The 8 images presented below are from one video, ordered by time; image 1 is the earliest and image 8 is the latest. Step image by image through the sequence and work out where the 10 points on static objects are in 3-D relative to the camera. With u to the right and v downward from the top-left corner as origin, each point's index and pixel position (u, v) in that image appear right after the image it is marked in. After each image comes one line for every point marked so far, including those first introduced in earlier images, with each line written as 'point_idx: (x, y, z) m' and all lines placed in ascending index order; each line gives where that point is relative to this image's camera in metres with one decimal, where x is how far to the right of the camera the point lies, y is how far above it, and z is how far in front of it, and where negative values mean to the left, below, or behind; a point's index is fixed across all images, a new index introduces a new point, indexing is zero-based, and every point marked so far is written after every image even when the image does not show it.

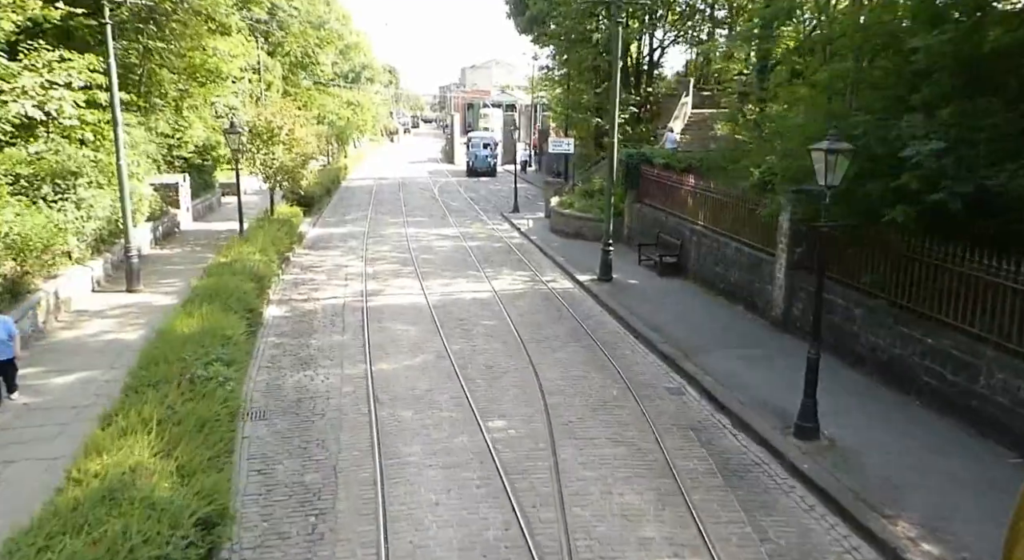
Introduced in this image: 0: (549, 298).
0: (+0.8, -0.4, +18.3) m
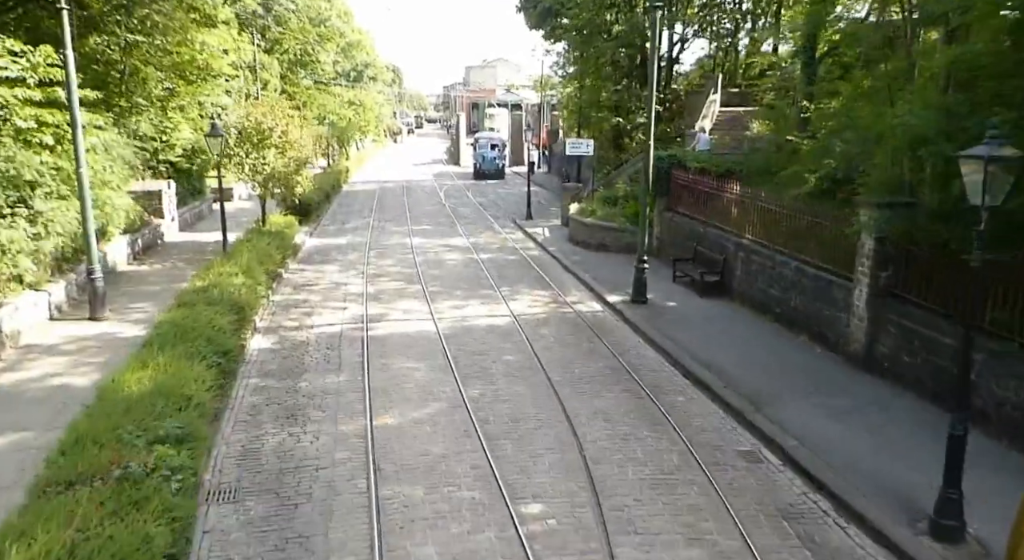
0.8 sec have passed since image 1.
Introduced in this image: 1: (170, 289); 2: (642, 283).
0: (+1.2, -0.8, +15.9) m
1: (-7.4, -0.2, +18.2) m
2: (+2.6, -0.1, +17.0) m
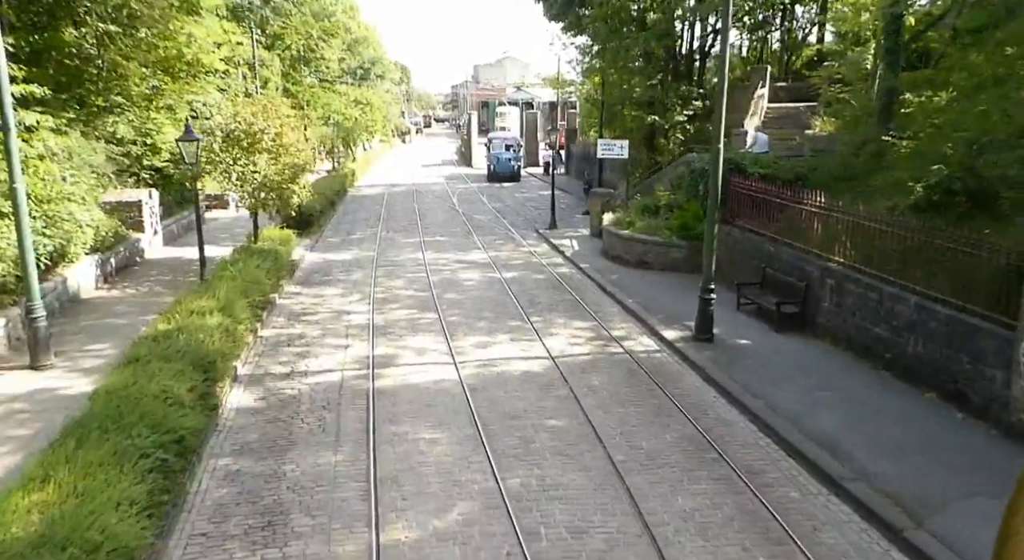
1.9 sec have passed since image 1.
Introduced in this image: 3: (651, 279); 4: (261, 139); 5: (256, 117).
0: (+1.8, -1.4, +12.9) m
1: (-6.7, -0.8, +15.3) m
2: (+3.2, -0.6, +13.9) m
3: (+3.2, 0.0, +19.4) m
4: (-5.8, +3.2, +19.5) m
5: (-5.9, +3.8, +19.6) m
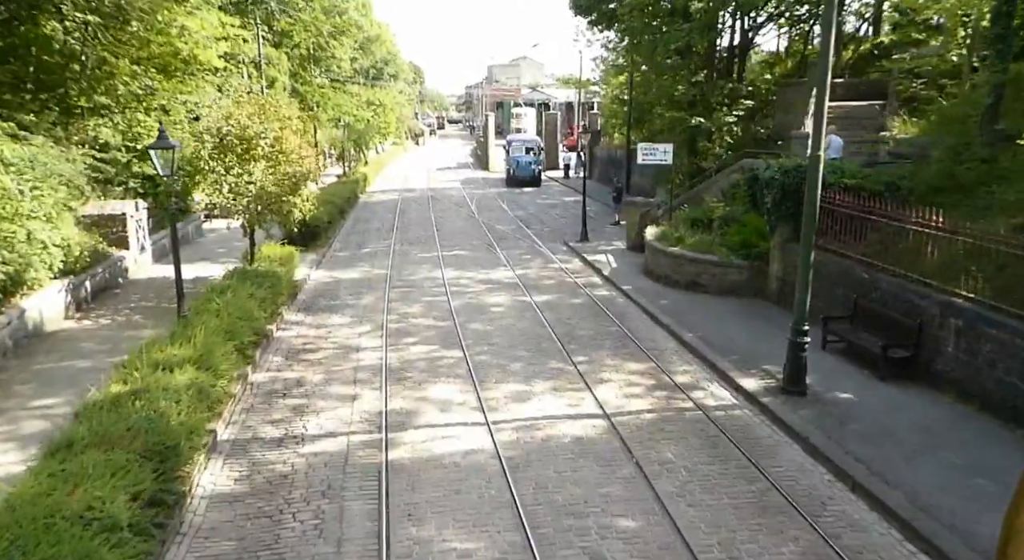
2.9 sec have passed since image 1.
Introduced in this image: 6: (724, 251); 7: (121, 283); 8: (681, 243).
0: (+2.4, -1.9, +10.2) m
1: (-6.1, -1.3, +12.7) m
2: (+3.8, -1.1, +11.2) m
3: (+3.9, -0.5, +16.7) m
4: (-5.1, +2.7, +16.9) m
5: (-5.2, +3.3, +17.0) m
6: (+4.4, +0.6, +17.6) m
7: (-8.7, -0.1, +18.8) m
8: (+3.8, +0.8, +18.9) m
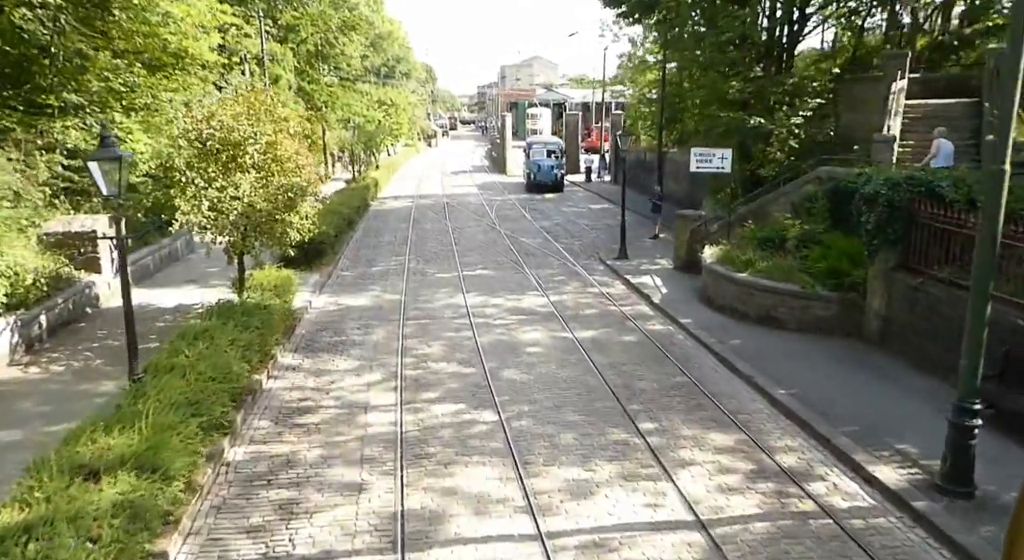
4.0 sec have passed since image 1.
0: (+3.0, -2.5, +7.2) m
1: (-5.5, -1.8, +9.9) m
2: (+4.4, -1.7, +8.2) m
3: (+4.5, -1.1, +13.8) m
4: (-4.4, +2.1, +14.0) m
5: (-4.6, +2.7, +14.1) m
6: (+5.1, 0.0, +14.6) m
7: (-8.0, -0.6, +16.0) m
8: (+4.5, +0.2, +15.9) m
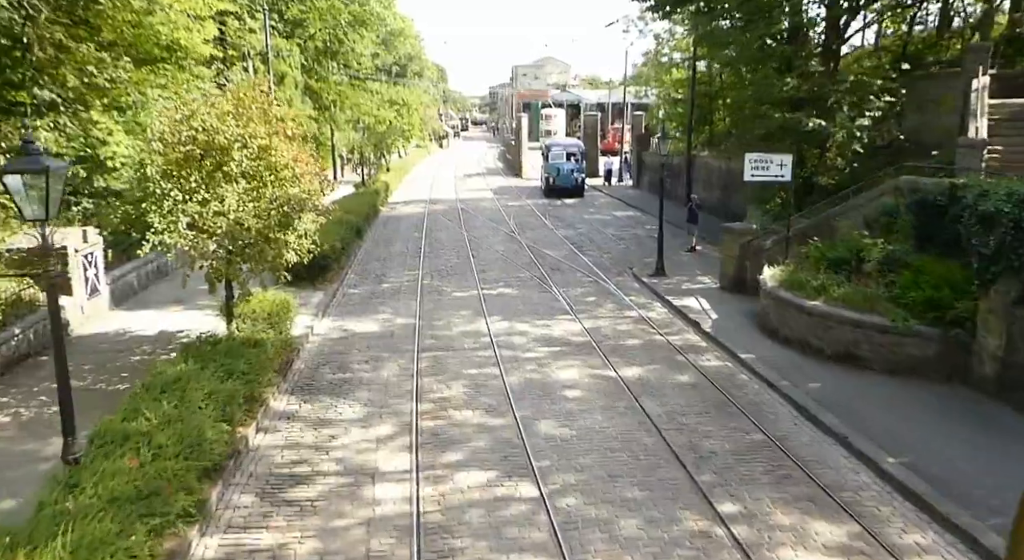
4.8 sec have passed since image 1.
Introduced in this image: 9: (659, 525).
0: (+3.4, -2.9, +4.9) m
1: (-5.1, -2.3, +7.7) m
2: (+4.8, -2.2, +5.9) m
3: (+5.0, -1.6, +11.4) m
4: (-3.9, +1.7, +11.8) m
5: (-4.0, +2.3, +11.9) m
6: (+5.6, -0.5, +12.3) m
7: (-7.5, -1.0, +13.8) m
8: (+5.0, -0.2, +13.6) m
9: (+1.4, -2.4, +8.2) m
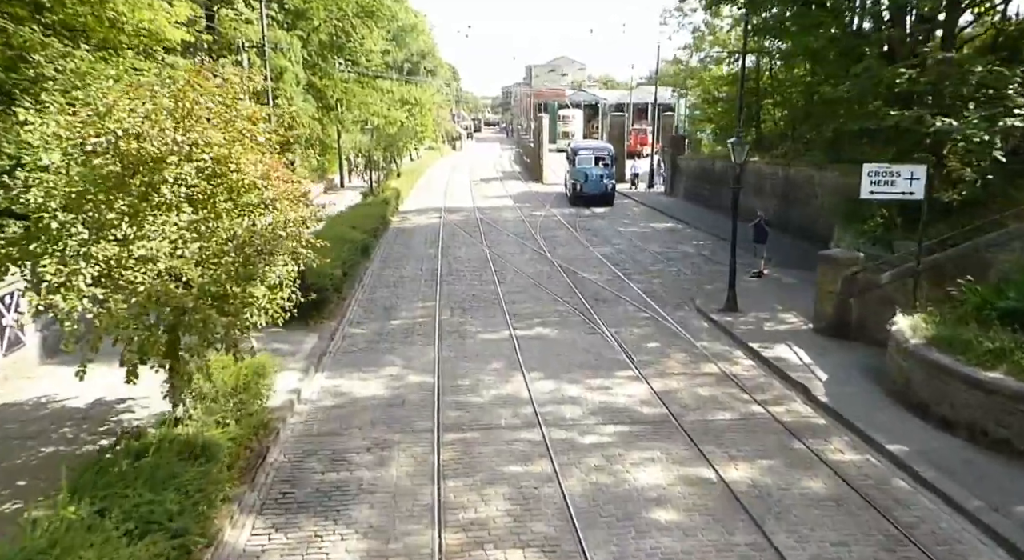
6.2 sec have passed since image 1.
0: (+3.9, -3.6, +1.1) m
1: (-4.5, -3.0, +3.9) m
2: (+5.4, -2.9, +2.1) m
3: (+5.7, -2.3, +7.6) m
4: (-3.2, +1.0, +8.1) m
5: (-3.4, +1.6, +8.2) m
6: (+6.3, -1.2, +8.5) m
7: (-6.8, -1.7, +10.1) m
8: (+5.7, -1.0, +9.7) m
9: (+2.0, -3.1, +4.4) m
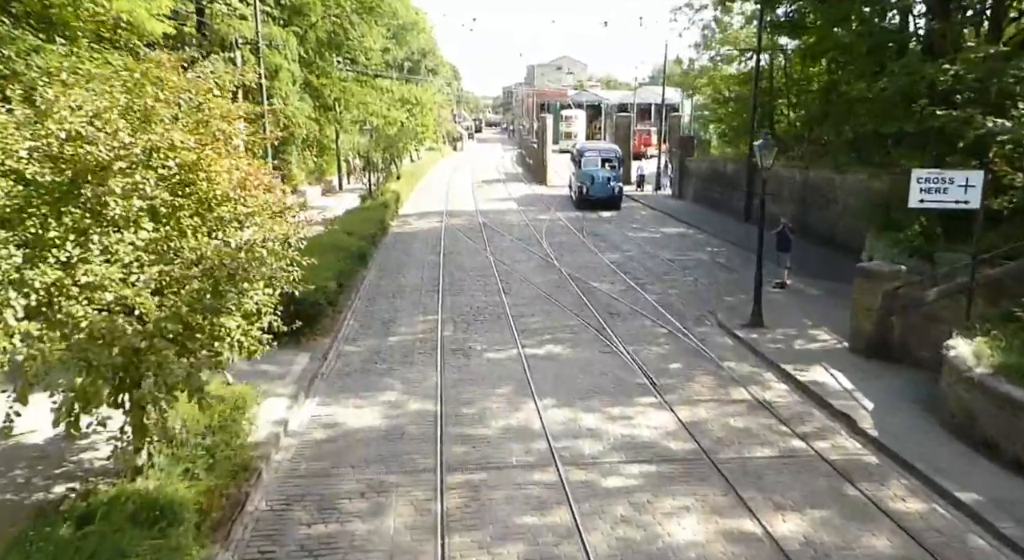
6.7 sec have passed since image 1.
0: (+4.1, -3.9, -0.2) m
1: (-4.3, -3.2, +2.7) m
2: (+5.5, -3.1, +0.8) m
3: (+5.8, -2.5, +6.3) m
4: (-3.1, +0.8, +6.8) m
5: (-3.2, +1.4, +6.9) m
6: (+6.4, -1.4, +7.2) m
7: (-6.7, -2.0, +8.9) m
8: (+5.8, -1.2, +8.4) m
9: (+2.1, -3.3, +3.2) m
